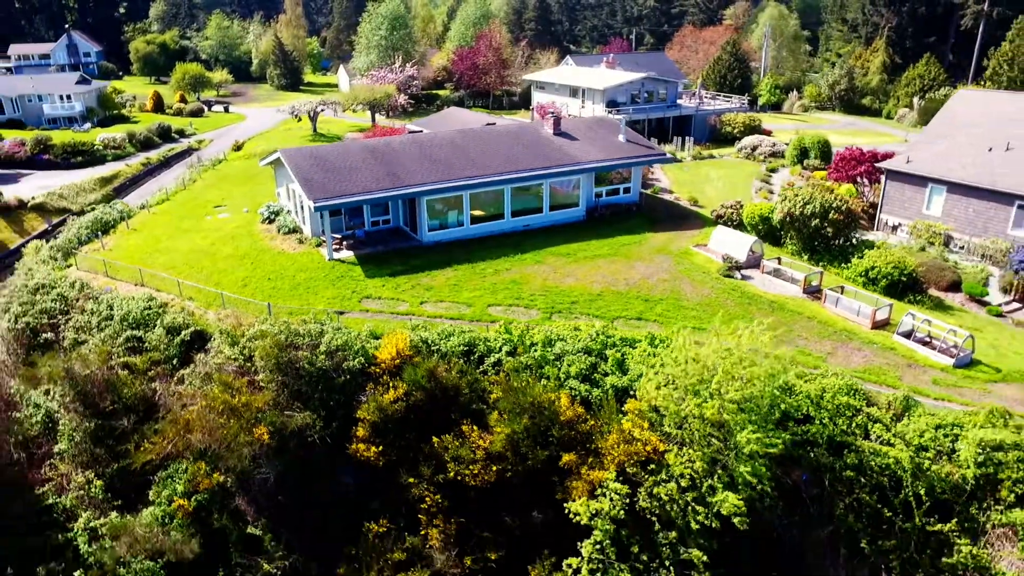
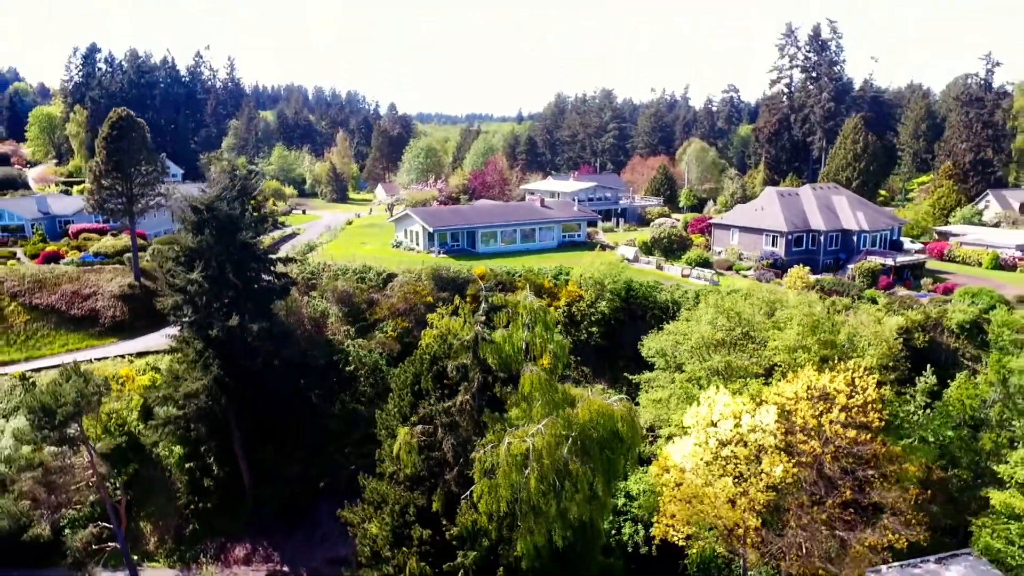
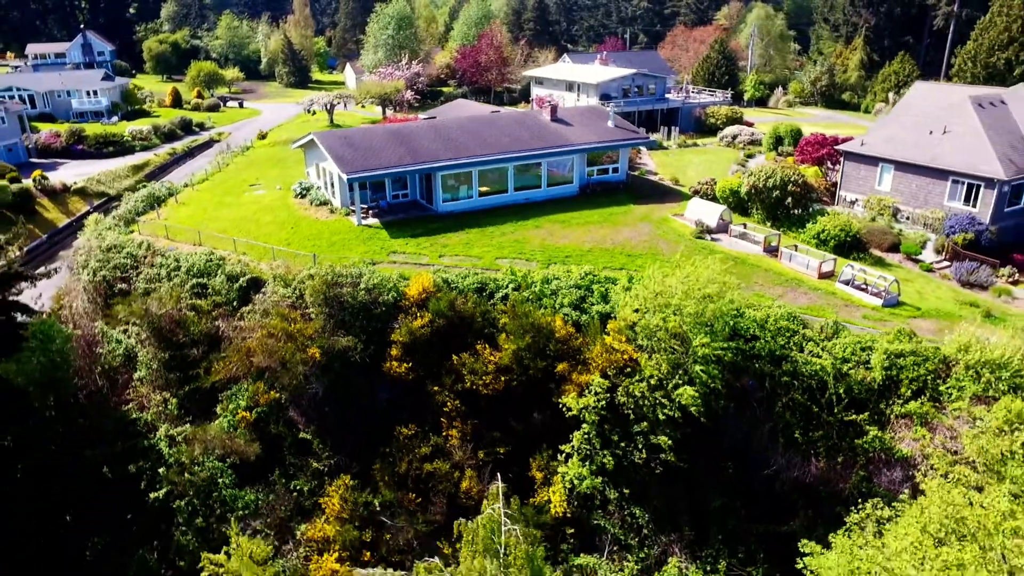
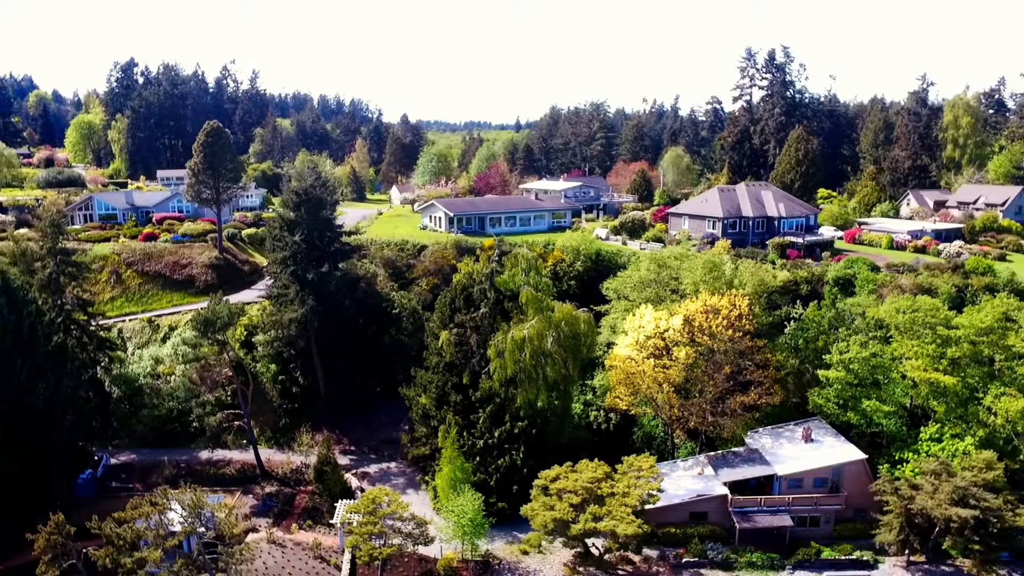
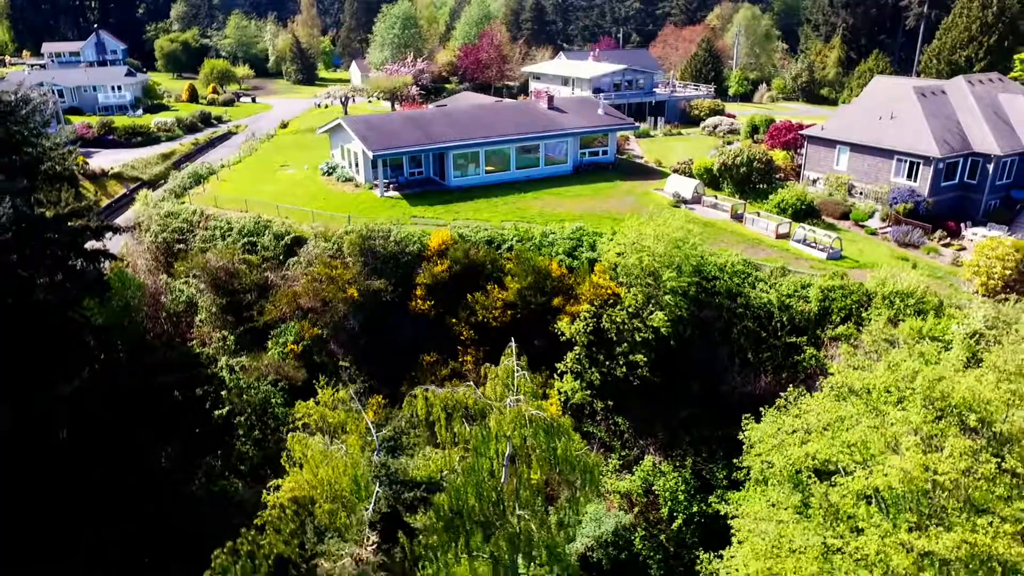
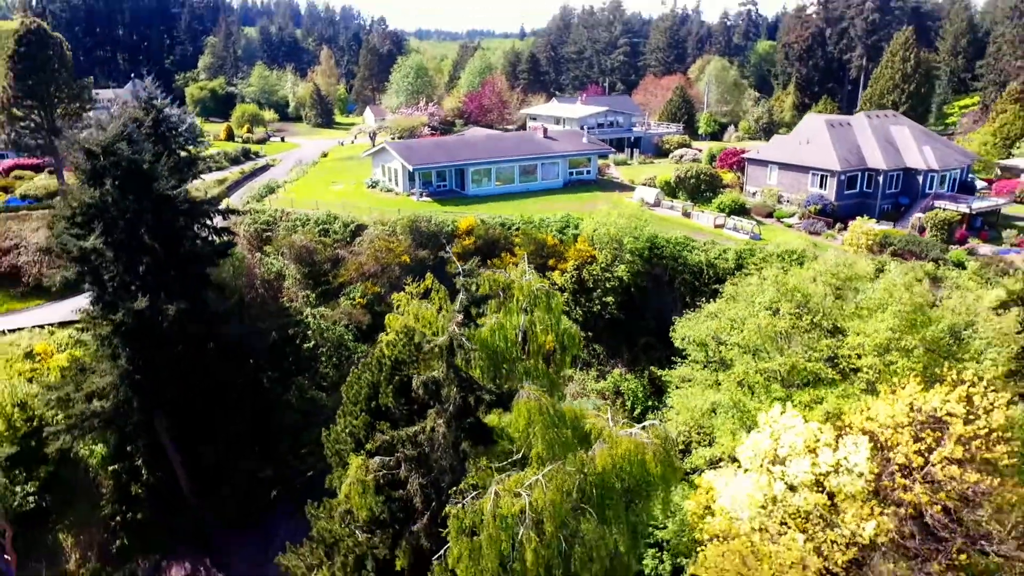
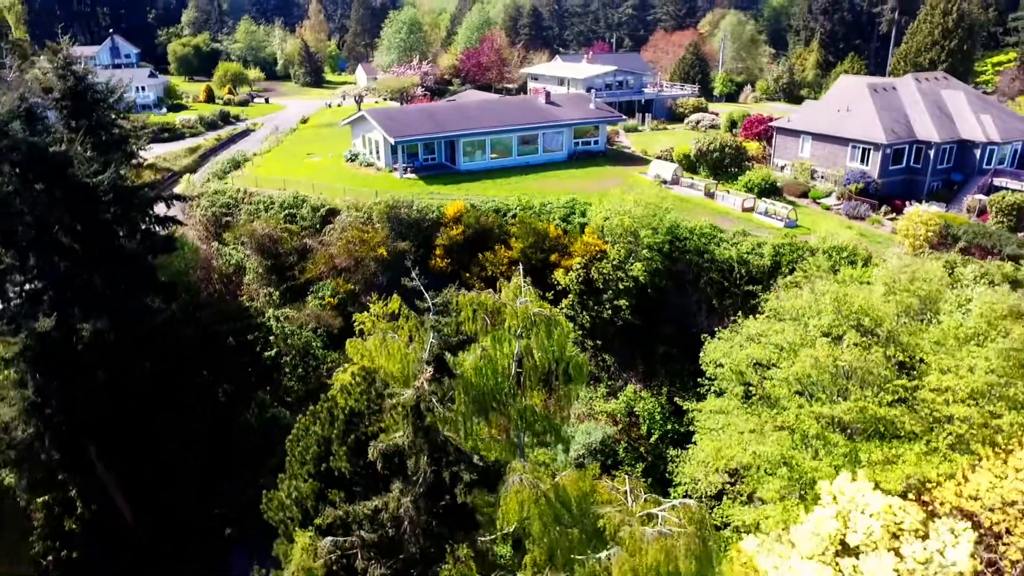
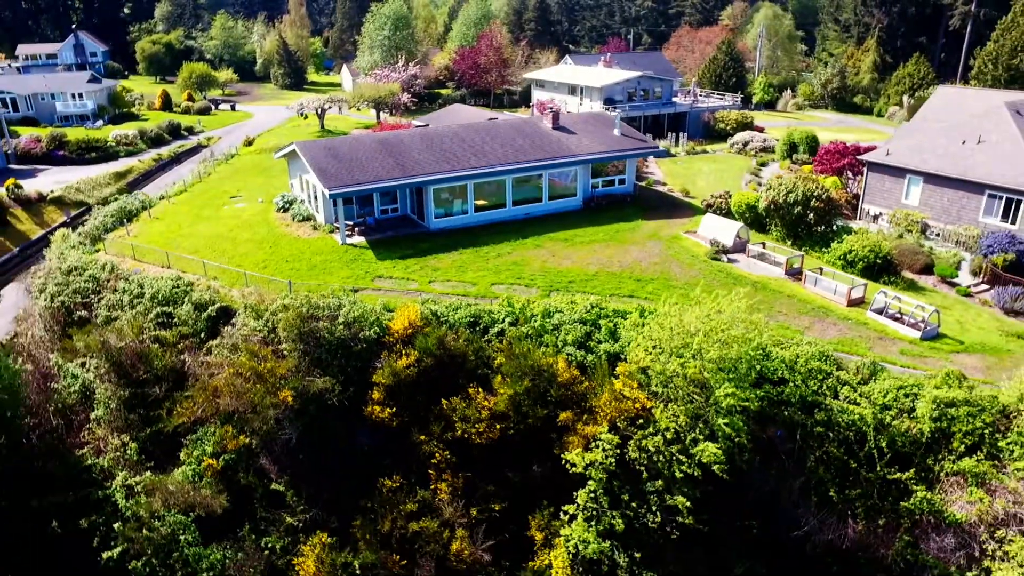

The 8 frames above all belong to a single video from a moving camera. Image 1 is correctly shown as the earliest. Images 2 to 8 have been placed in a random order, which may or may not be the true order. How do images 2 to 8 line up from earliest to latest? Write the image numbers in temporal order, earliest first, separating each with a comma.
8, 3, 5, 7, 6, 2, 4
